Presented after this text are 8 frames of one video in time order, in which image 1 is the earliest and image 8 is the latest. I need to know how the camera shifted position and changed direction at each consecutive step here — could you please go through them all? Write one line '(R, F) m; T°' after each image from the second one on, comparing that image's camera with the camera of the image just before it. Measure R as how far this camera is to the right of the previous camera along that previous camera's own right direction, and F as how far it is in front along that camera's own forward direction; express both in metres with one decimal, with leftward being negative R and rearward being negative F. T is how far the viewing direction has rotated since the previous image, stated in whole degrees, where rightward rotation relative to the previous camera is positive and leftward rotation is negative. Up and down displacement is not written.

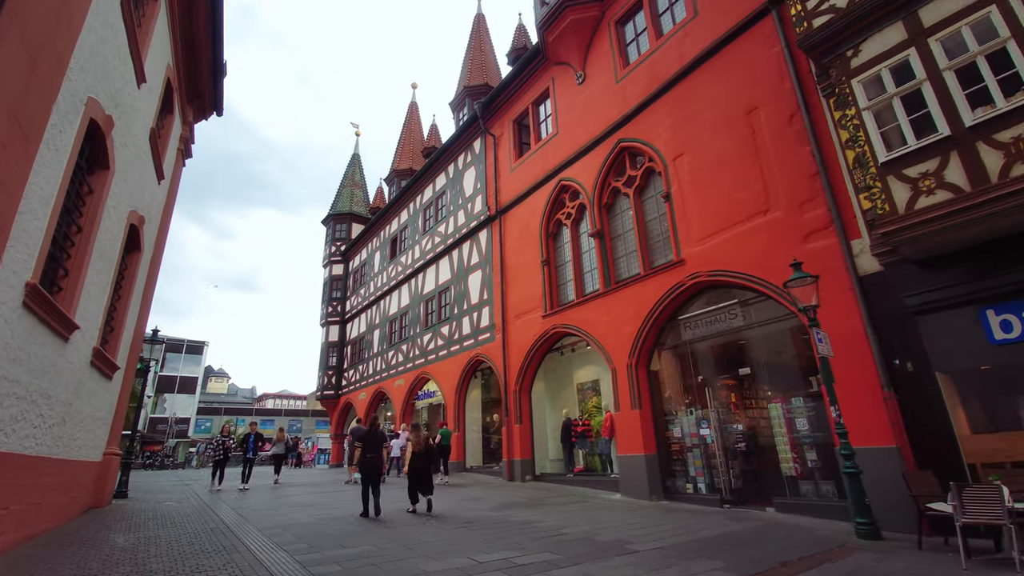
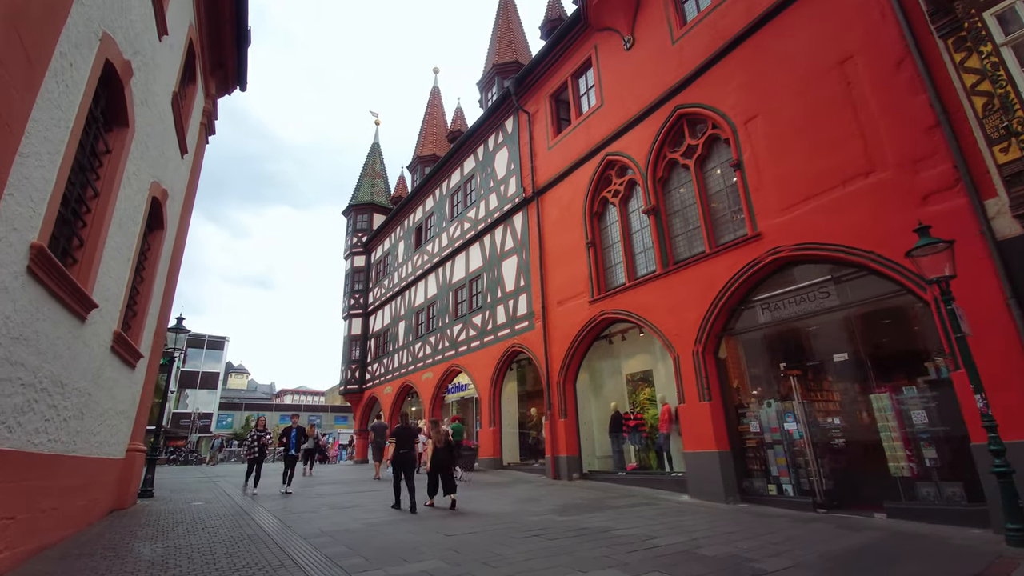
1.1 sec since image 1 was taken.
(-0.8, +0.9) m; -2°
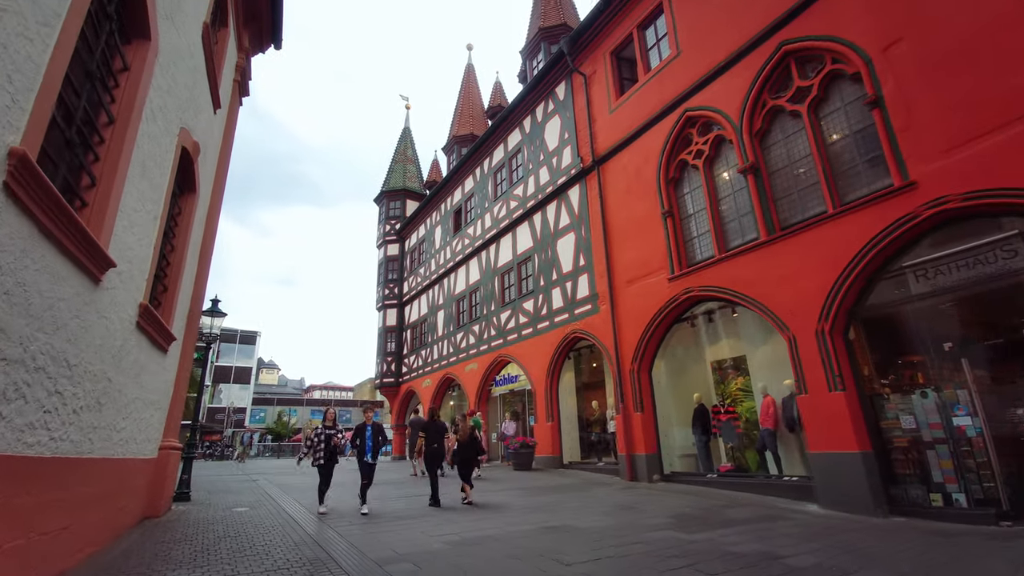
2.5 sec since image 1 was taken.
(-1.0, +1.3) m; -3°
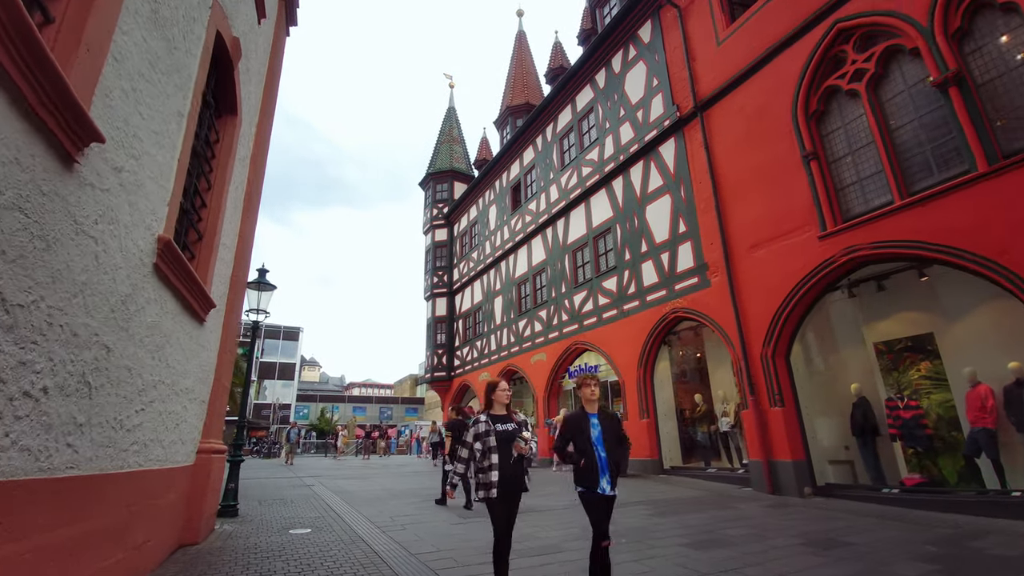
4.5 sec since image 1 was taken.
(-1.3, +1.9) m; -4°
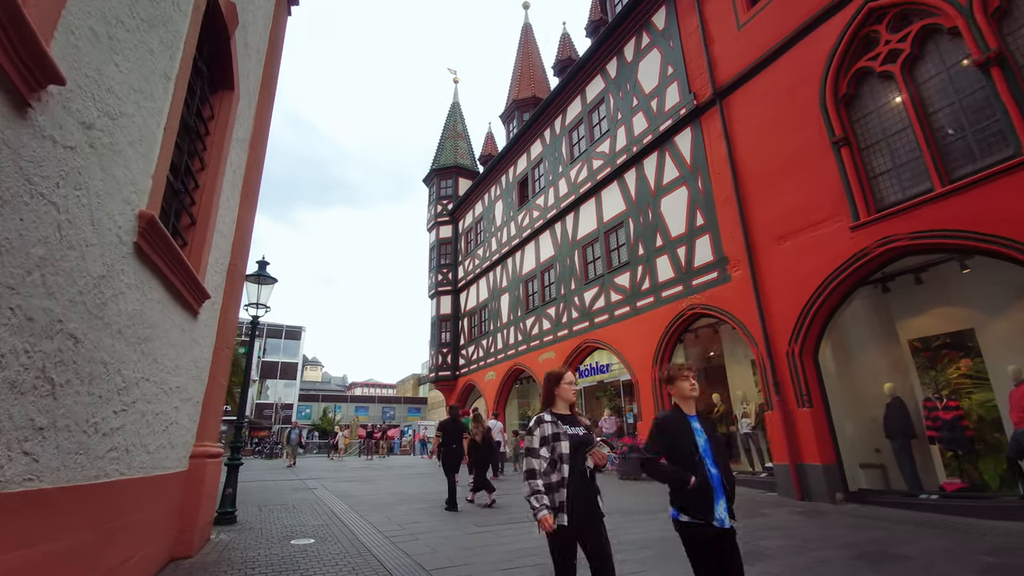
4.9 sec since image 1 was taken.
(-0.2, +0.4) m; 0°
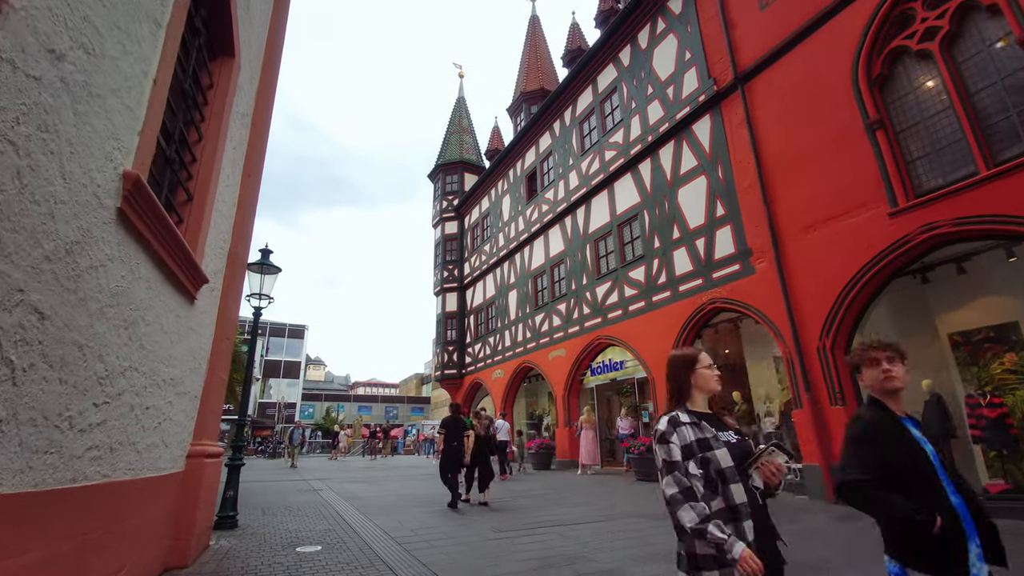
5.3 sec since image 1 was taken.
(-0.2, +0.4) m; 0°
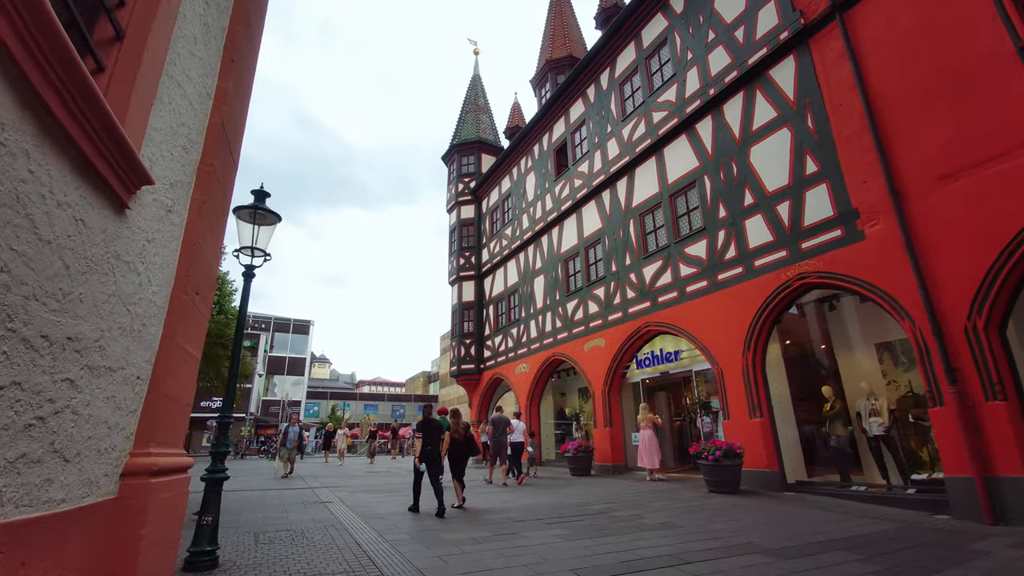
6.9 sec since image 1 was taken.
(-0.8, +1.7) m; -1°
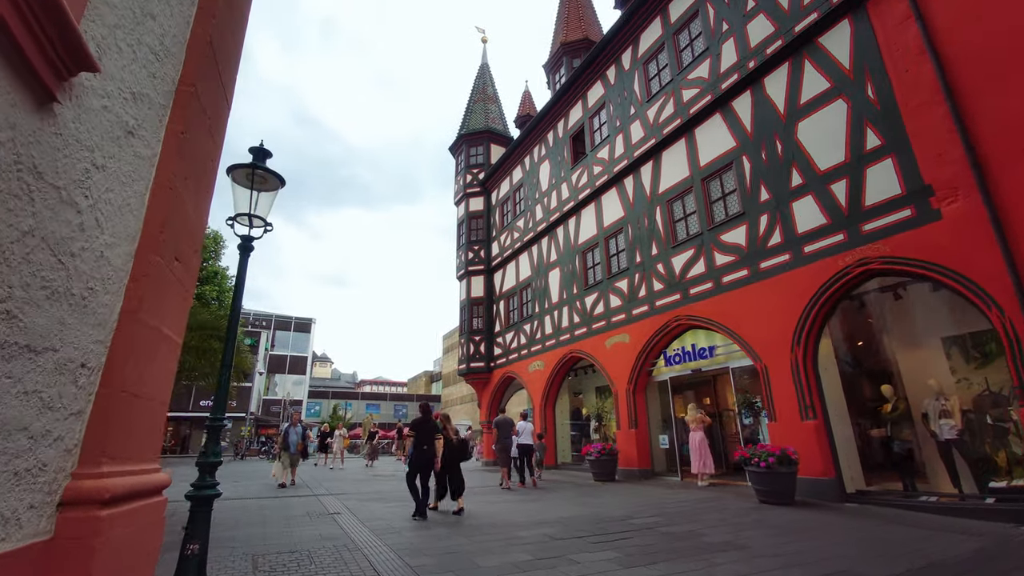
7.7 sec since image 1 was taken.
(-0.4, +0.8) m; 0°
